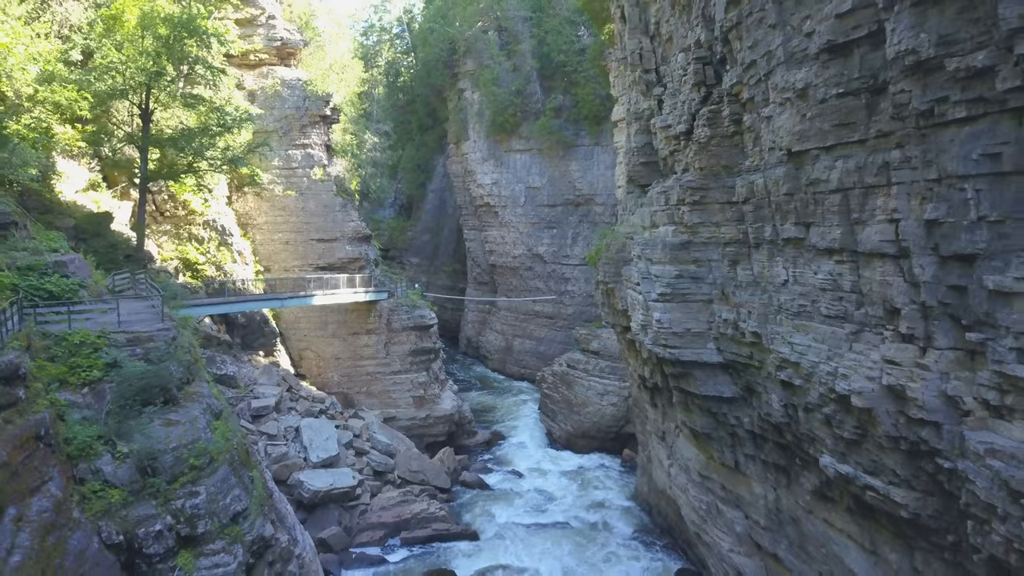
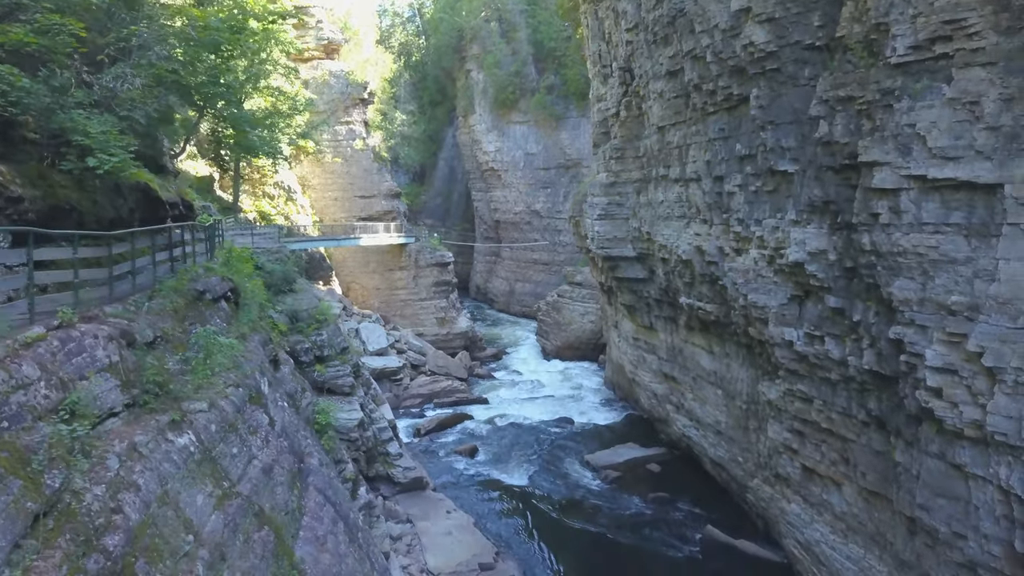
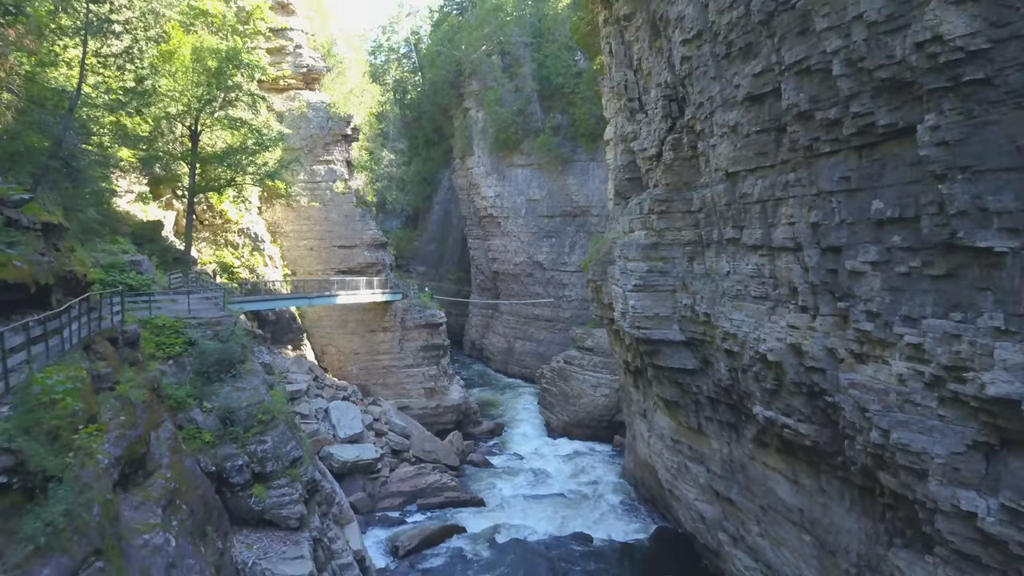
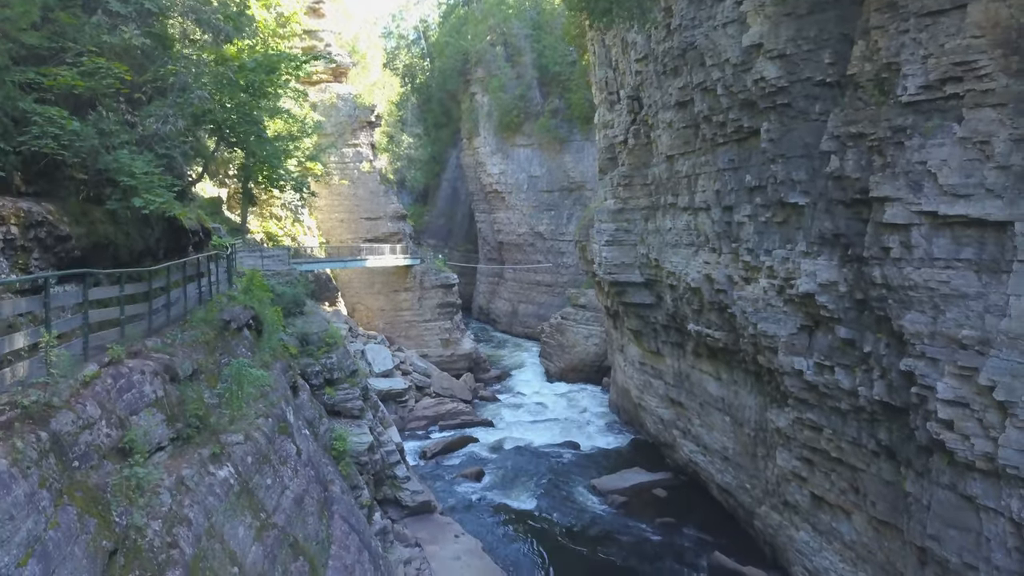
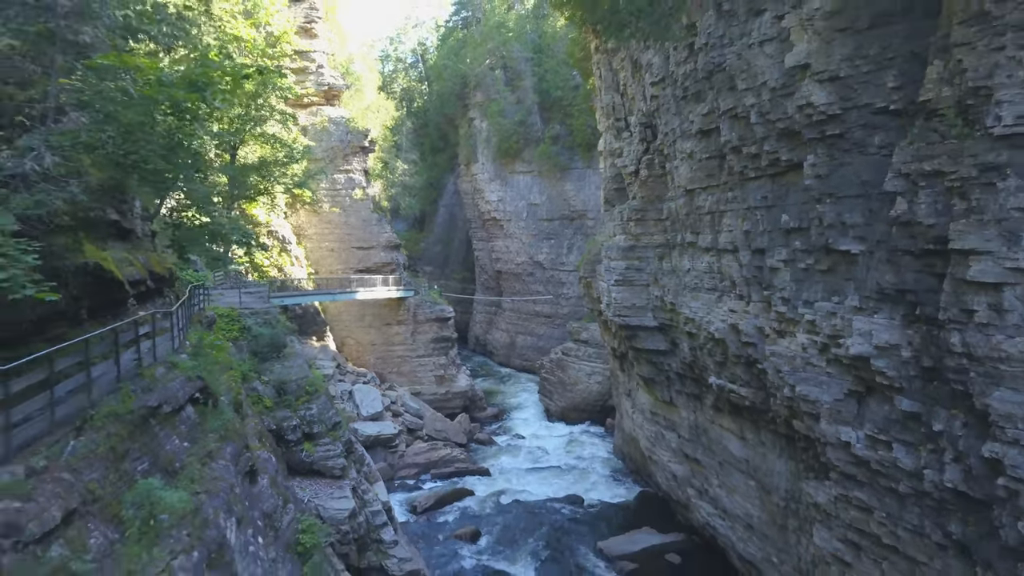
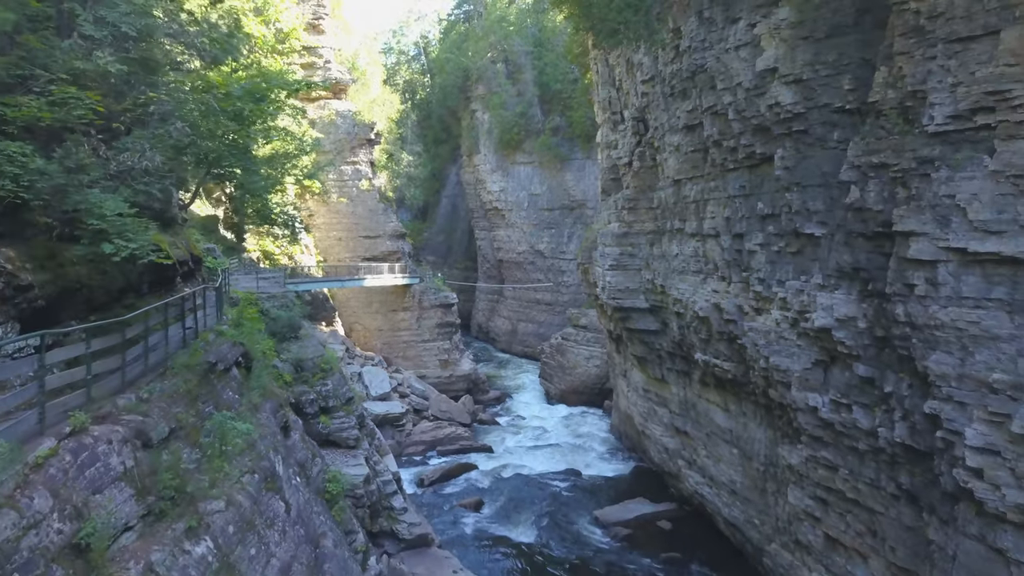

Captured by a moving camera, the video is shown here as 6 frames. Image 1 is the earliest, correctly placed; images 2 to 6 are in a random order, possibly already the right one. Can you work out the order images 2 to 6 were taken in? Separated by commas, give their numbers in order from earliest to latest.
3, 5, 6, 4, 2
